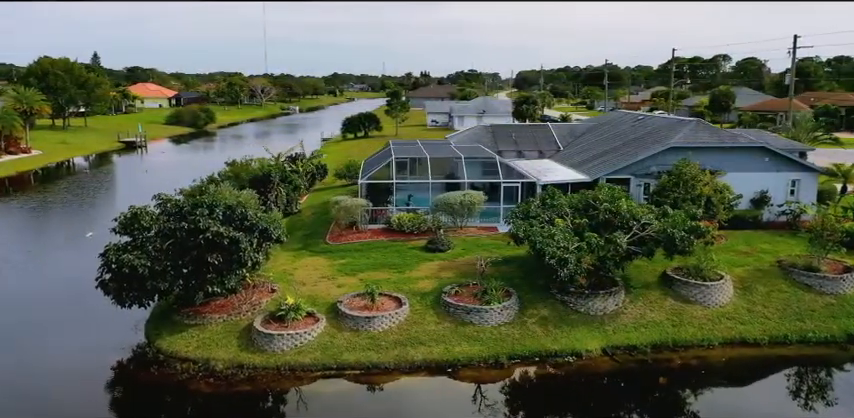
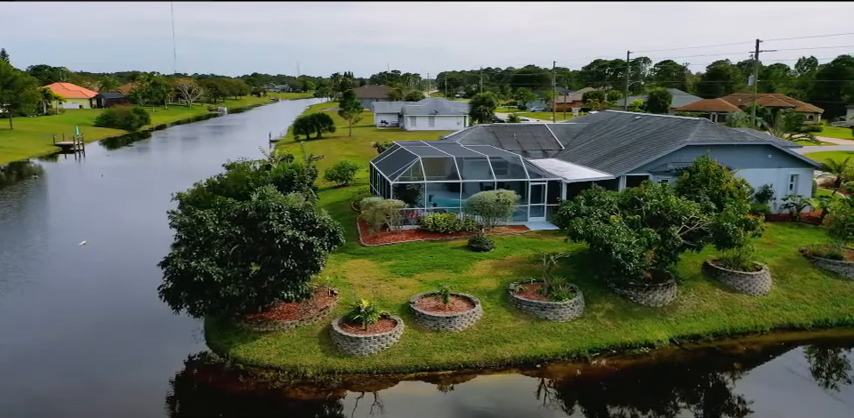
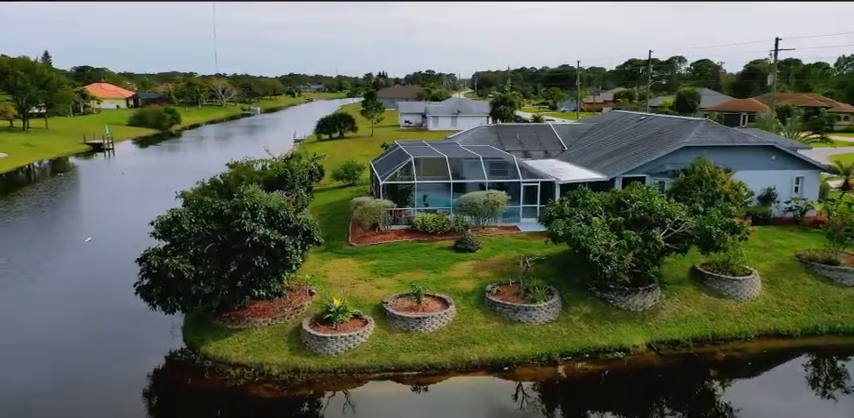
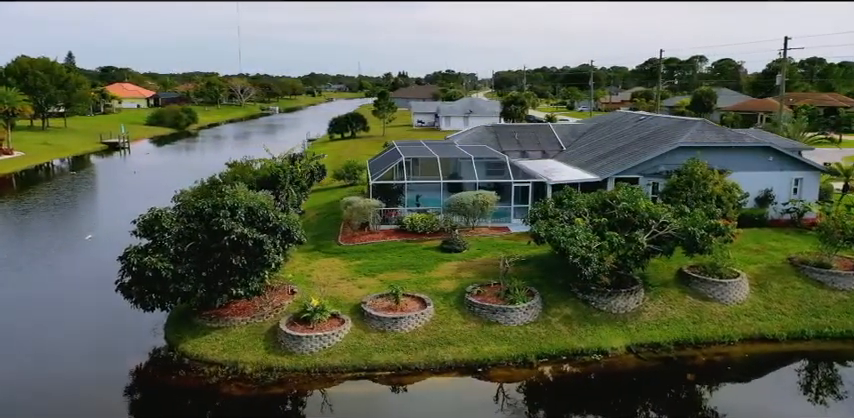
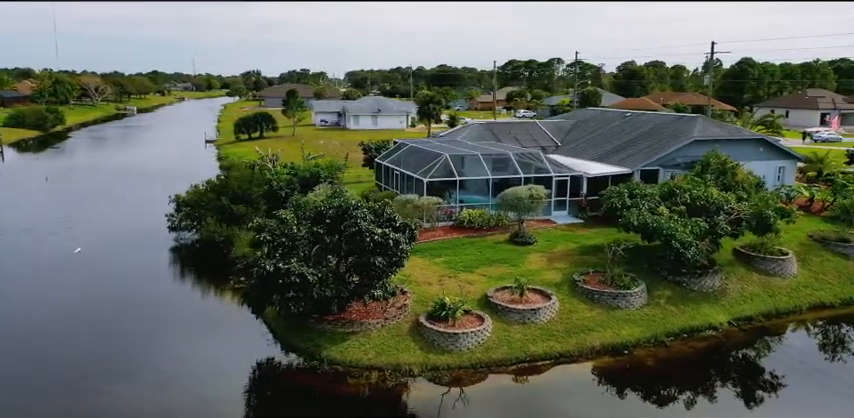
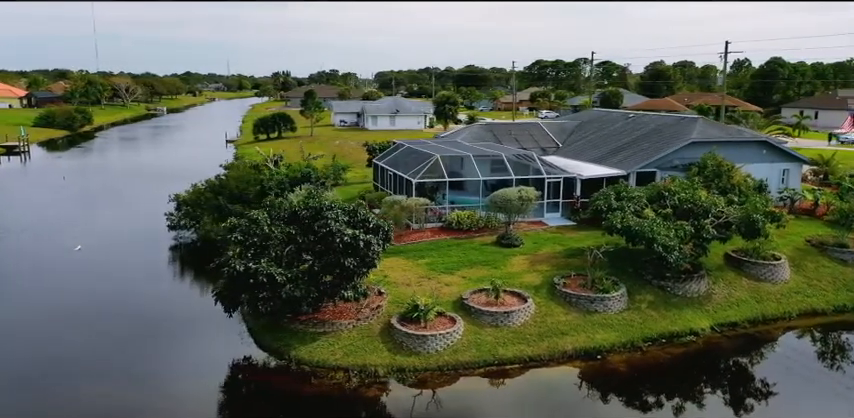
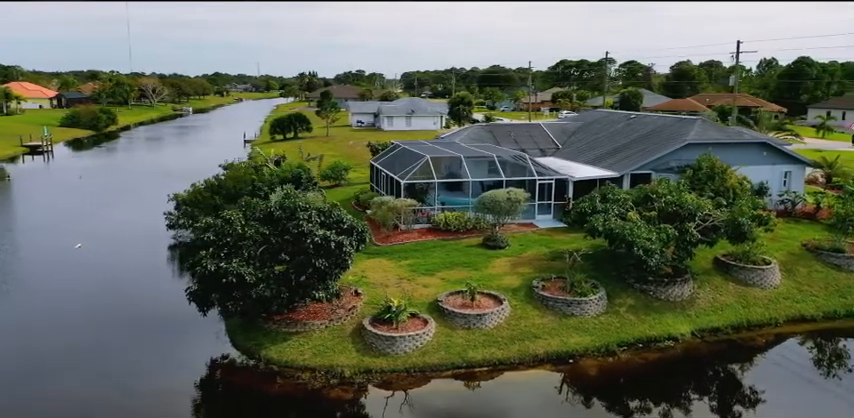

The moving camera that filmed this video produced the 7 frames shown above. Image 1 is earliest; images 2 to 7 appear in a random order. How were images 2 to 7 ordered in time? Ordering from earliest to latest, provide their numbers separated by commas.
4, 3, 2, 7, 6, 5
